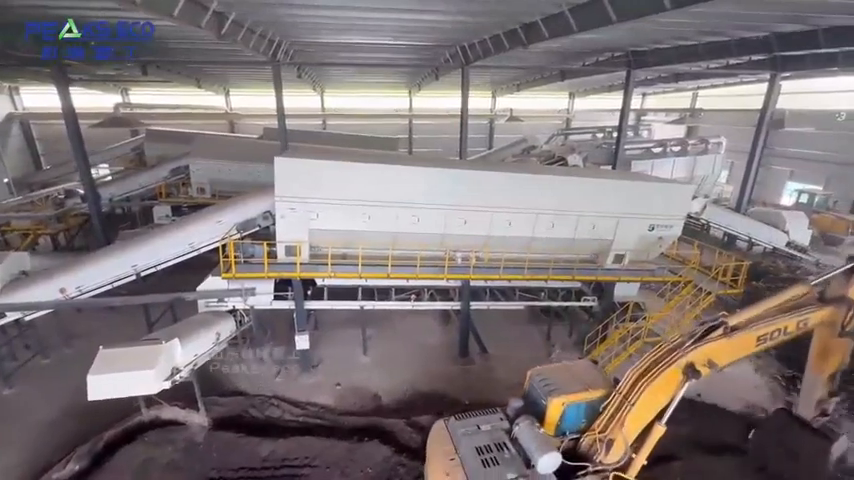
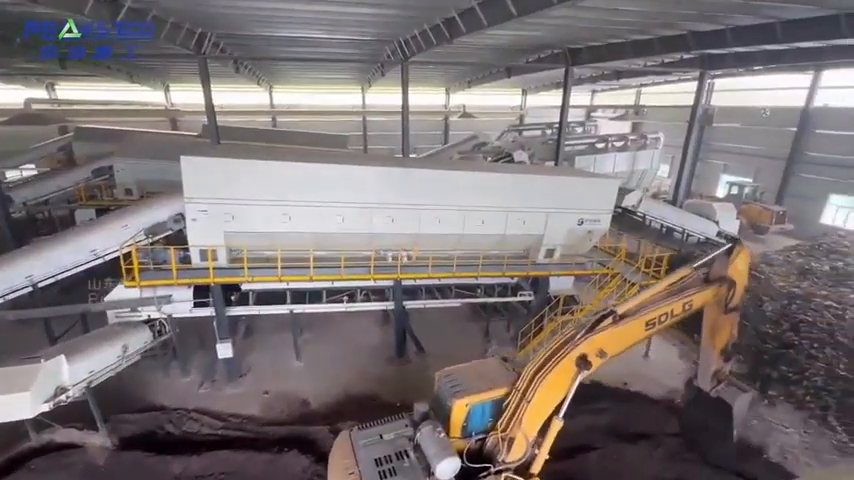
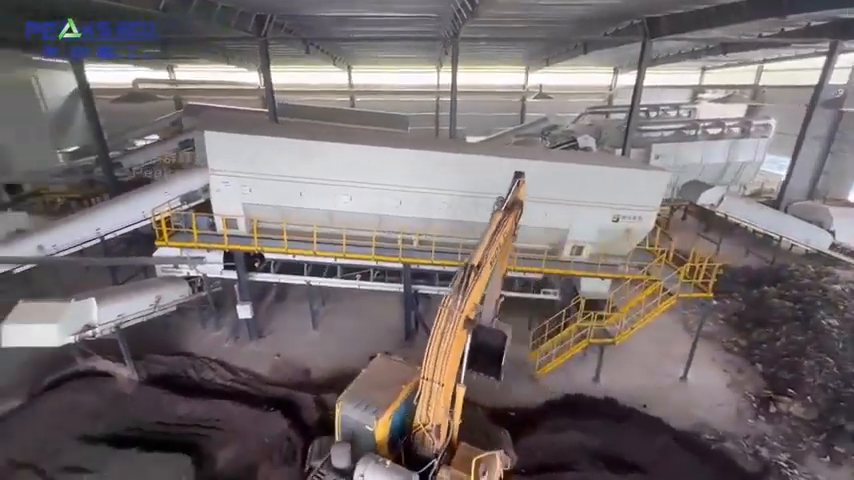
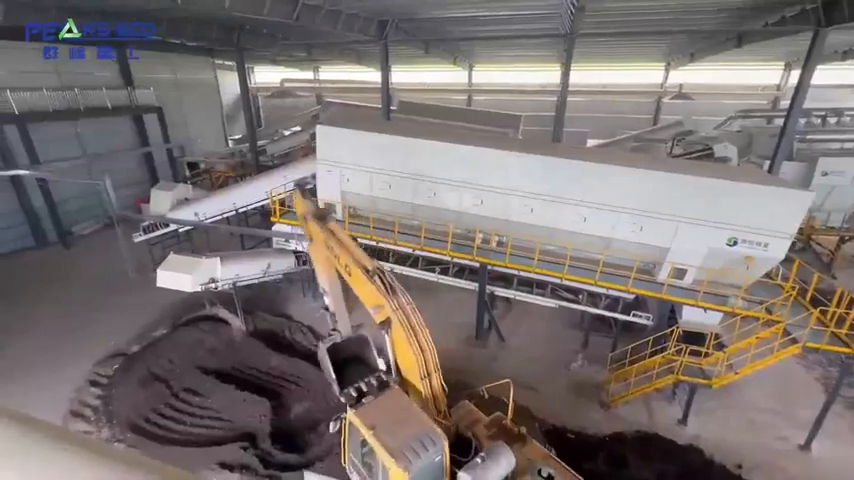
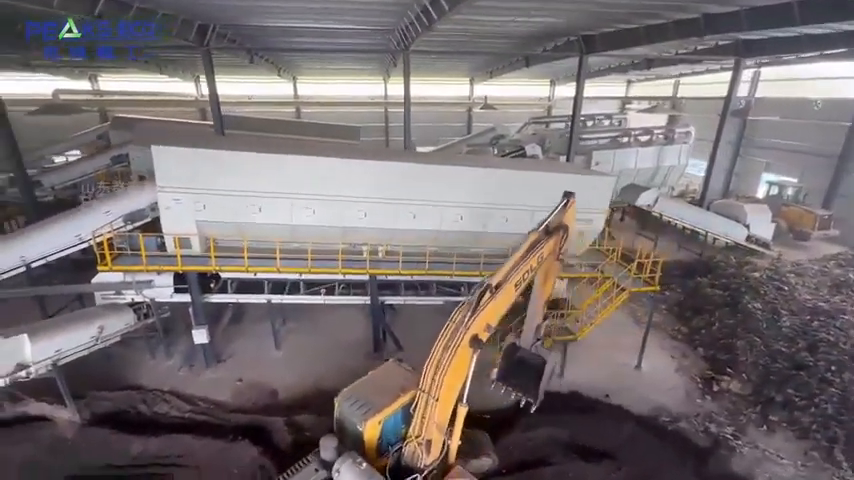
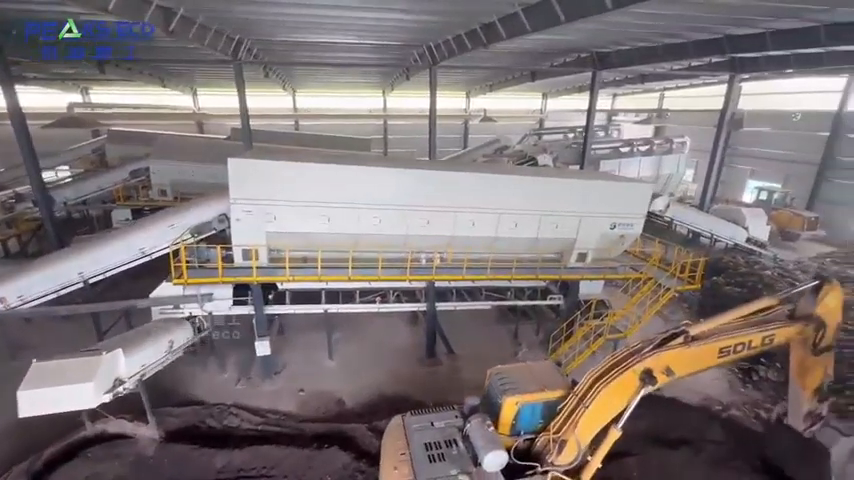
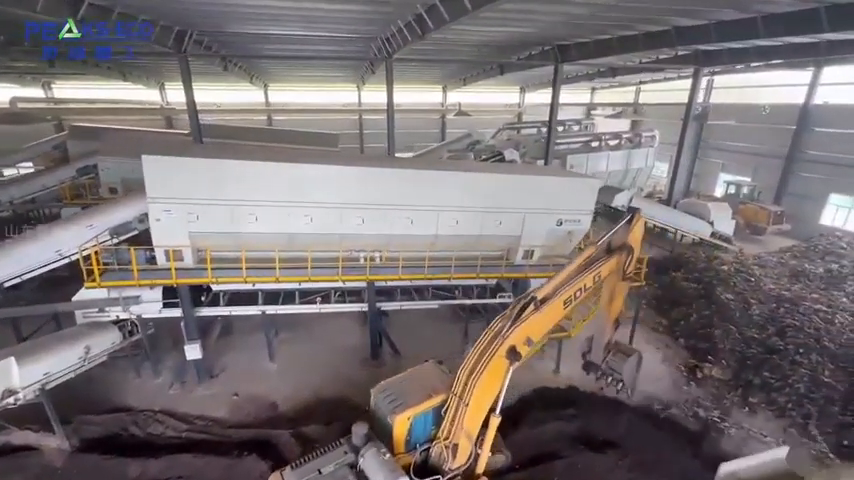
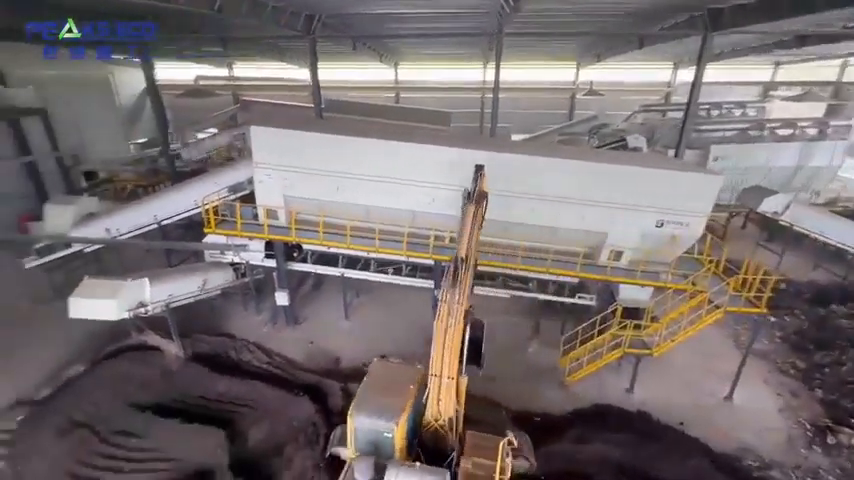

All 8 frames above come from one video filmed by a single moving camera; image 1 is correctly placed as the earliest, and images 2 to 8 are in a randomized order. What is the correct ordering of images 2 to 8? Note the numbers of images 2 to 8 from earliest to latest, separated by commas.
6, 2, 7, 5, 3, 8, 4
